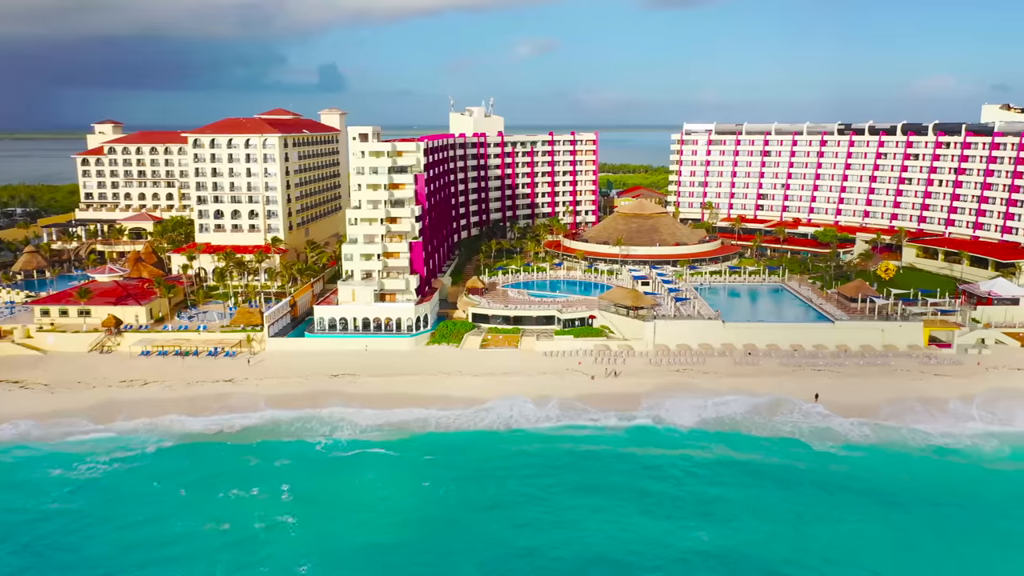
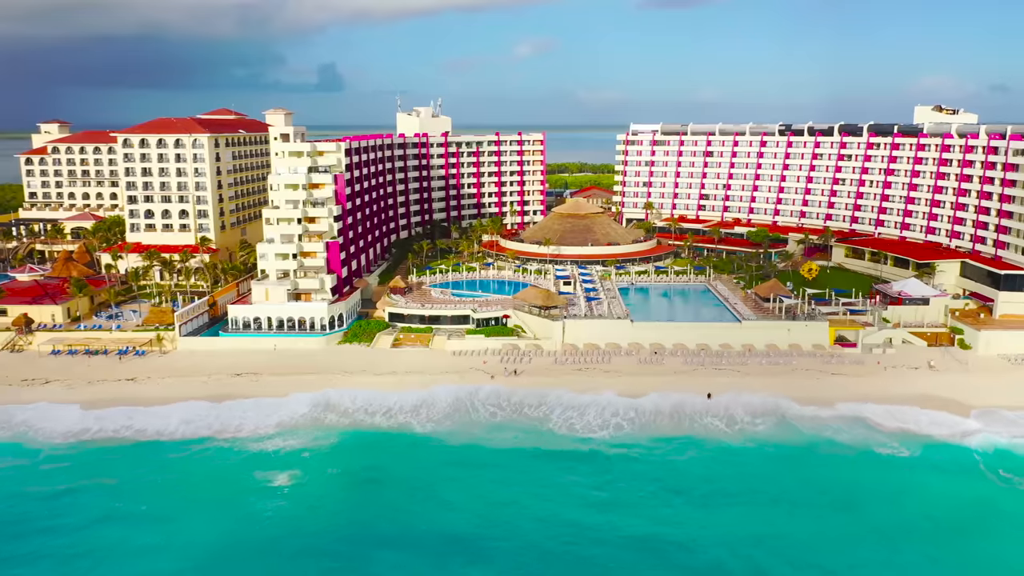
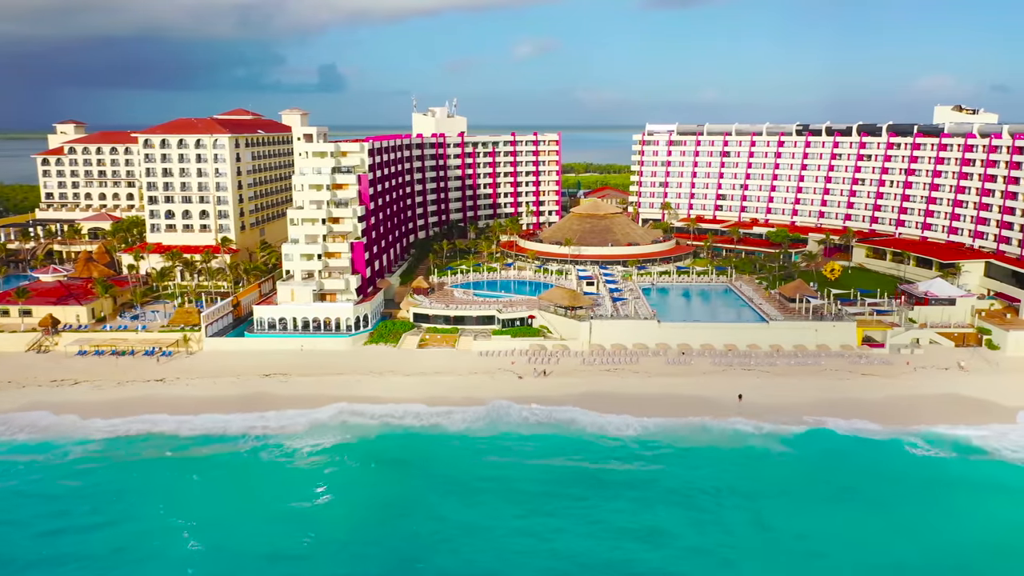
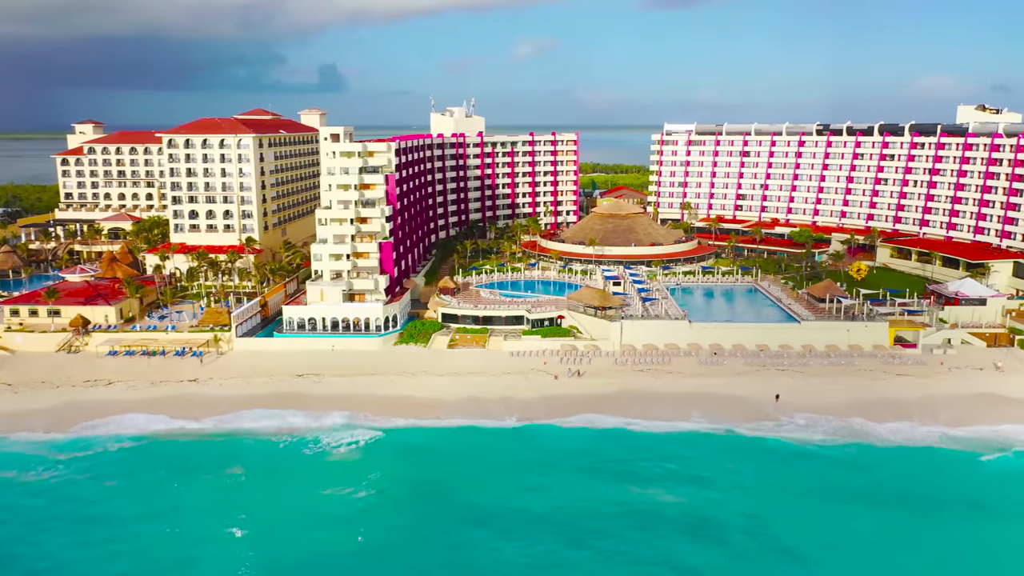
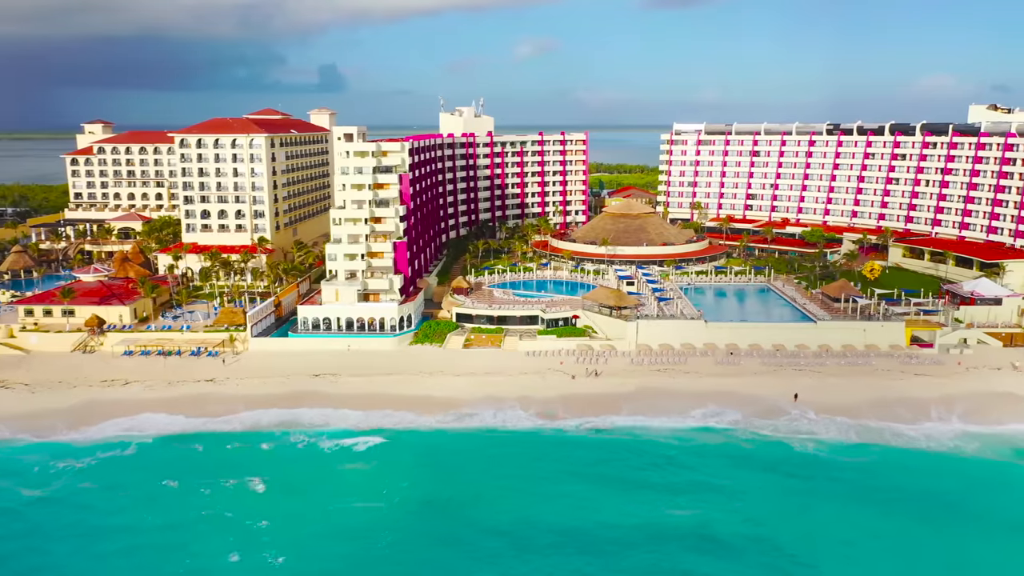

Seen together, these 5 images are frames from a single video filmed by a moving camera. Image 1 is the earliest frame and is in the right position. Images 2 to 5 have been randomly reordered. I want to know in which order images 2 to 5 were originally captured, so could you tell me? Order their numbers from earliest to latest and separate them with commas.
5, 4, 3, 2
